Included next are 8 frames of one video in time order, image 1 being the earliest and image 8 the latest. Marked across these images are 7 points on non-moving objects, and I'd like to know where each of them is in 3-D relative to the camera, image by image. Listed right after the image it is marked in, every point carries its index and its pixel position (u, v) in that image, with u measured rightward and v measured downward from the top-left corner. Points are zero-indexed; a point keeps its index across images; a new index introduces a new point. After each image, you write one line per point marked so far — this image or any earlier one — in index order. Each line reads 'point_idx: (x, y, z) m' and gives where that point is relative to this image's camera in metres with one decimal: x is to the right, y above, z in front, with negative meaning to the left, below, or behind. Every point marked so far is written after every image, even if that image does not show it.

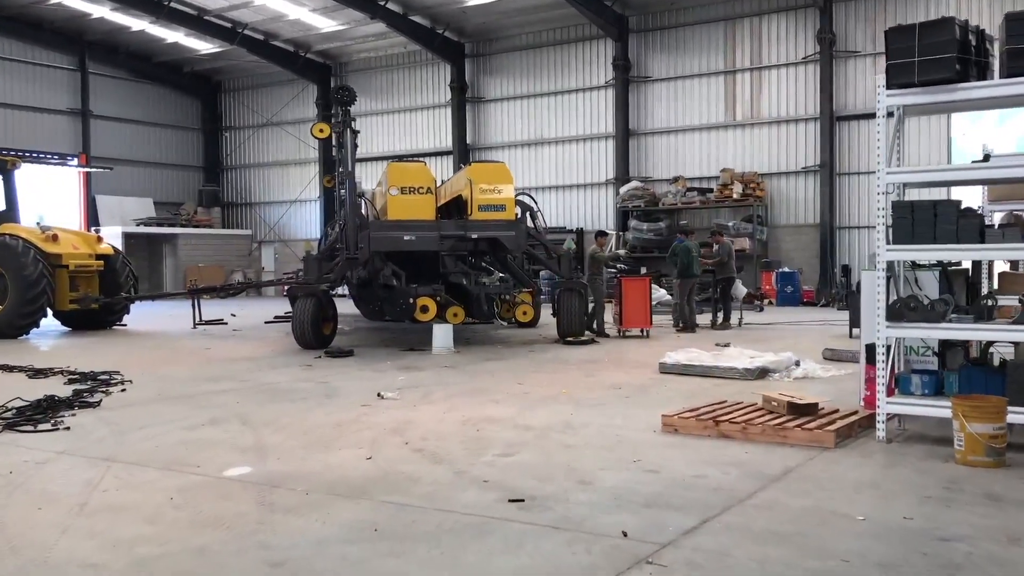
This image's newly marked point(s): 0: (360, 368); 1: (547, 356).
0: (-1.3, -0.7, +7.9) m
1: (+0.3, -0.6, +8.6) m
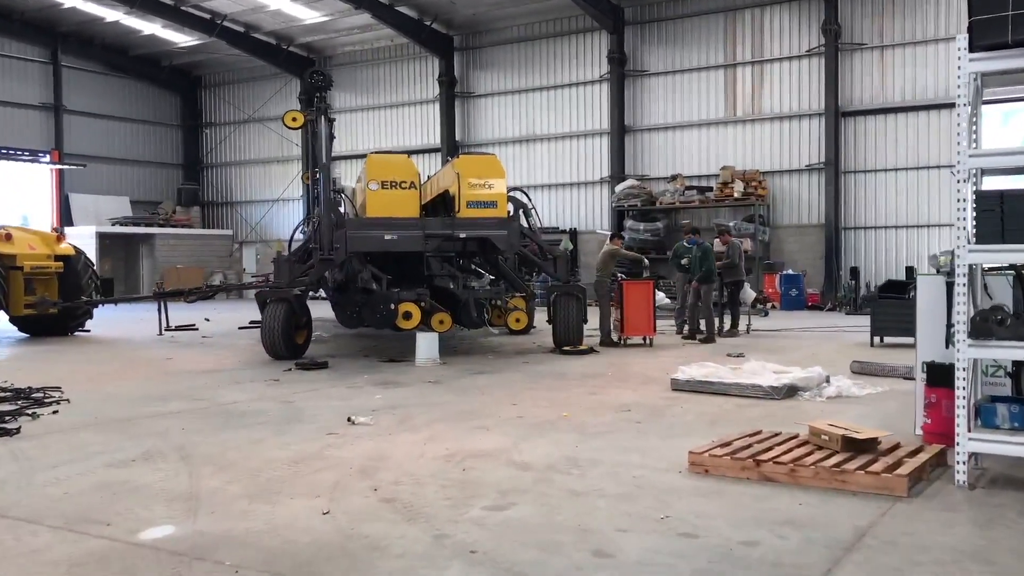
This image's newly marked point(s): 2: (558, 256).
0: (-1.3, -0.7, +7.0) m
1: (+0.3, -0.7, +7.8) m
2: (+0.4, +0.3, +9.5) m
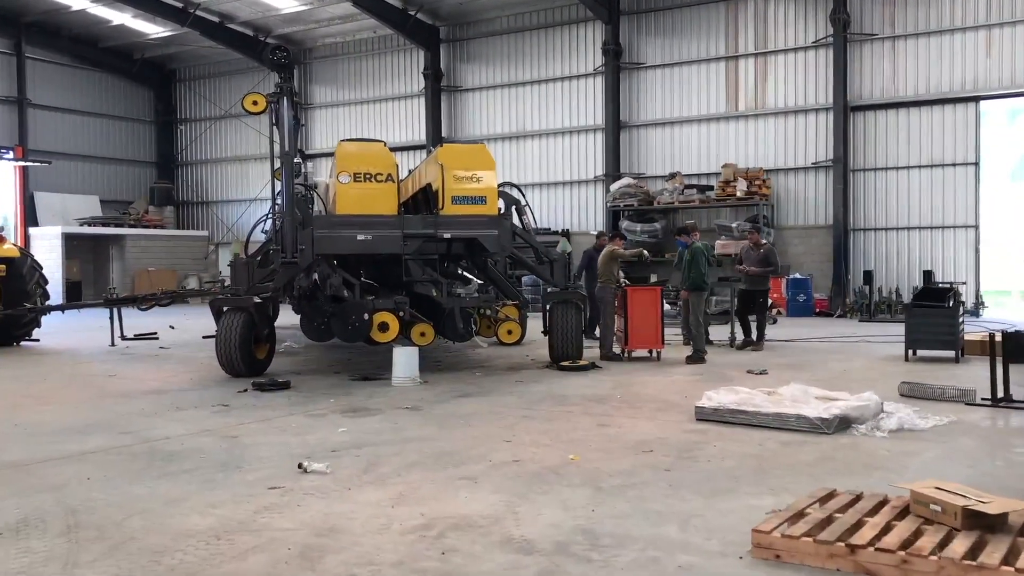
0: (-1.4, -0.8, +5.9) m
1: (+0.2, -0.7, +6.7) m
2: (+0.4, +0.3, +8.4) m
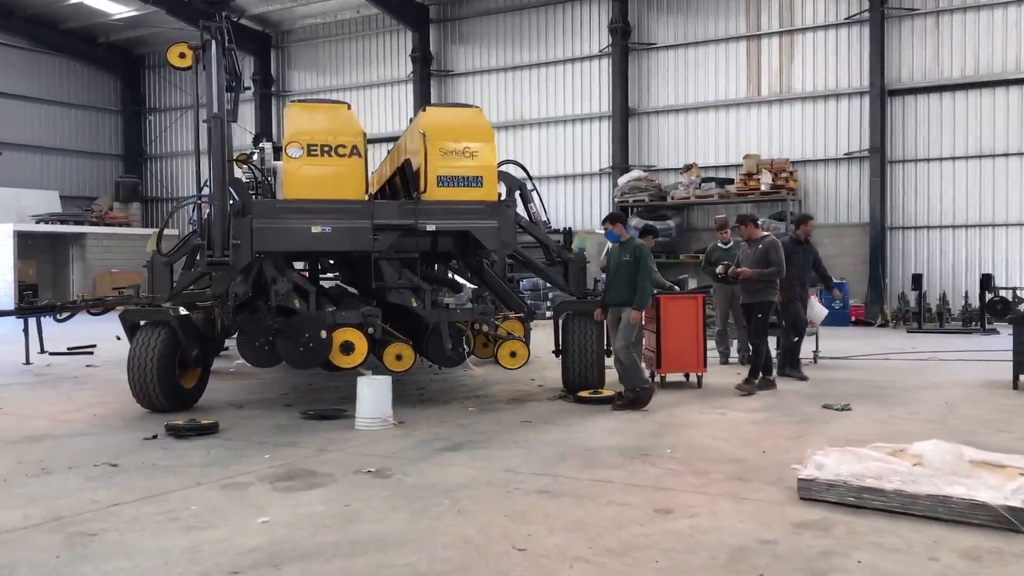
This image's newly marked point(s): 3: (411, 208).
0: (-1.3, -0.8, +4.0) m
1: (+0.2, -0.8, +4.8) m
2: (+0.4, +0.2, +6.6) m
3: (-0.6, +0.5, +5.9) m
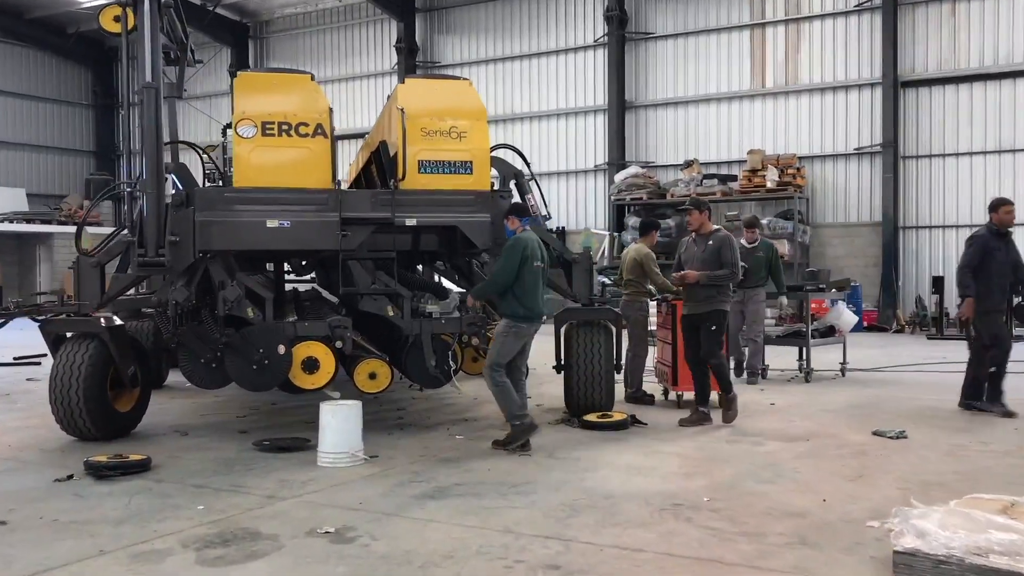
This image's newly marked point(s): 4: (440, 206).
0: (-1.3, -0.9, +3.1) m
1: (+0.2, -0.8, +3.9) m
2: (+0.4, +0.2, +5.6) m
3: (-0.7, +0.5, +4.9) m
4: (-0.4, +0.4, +5.0) m
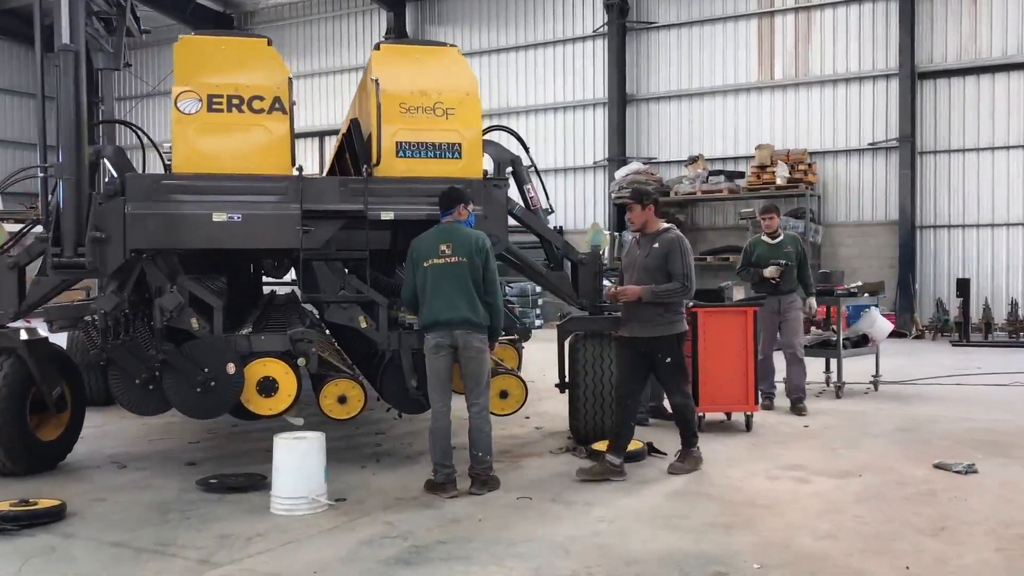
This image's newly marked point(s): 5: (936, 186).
0: (-1.3, -0.9, +2.3) m
1: (+0.2, -0.8, +3.1) m
2: (+0.3, +0.2, +4.9) m
3: (-0.7, +0.4, +4.1) m
4: (-0.4, +0.4, +4.2) m
5: (+6.0, +1.4, +13.2) m
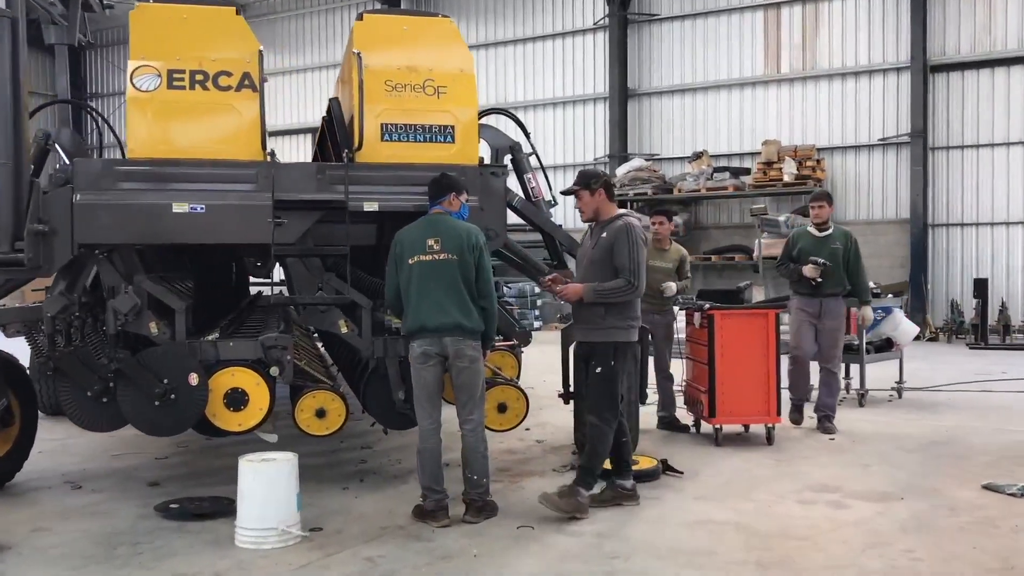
0: (-1.3, -0.9, +1.8) m
1: (+0.2, -0.8, +2.7) m
2: (+0.3, +0.2, +4.4) m
3: (-0.7, +0.4, +3.7) m
4: (-0.4, +0.4, +3.7) m
5: (+6.0, +1.4, +12.8) m
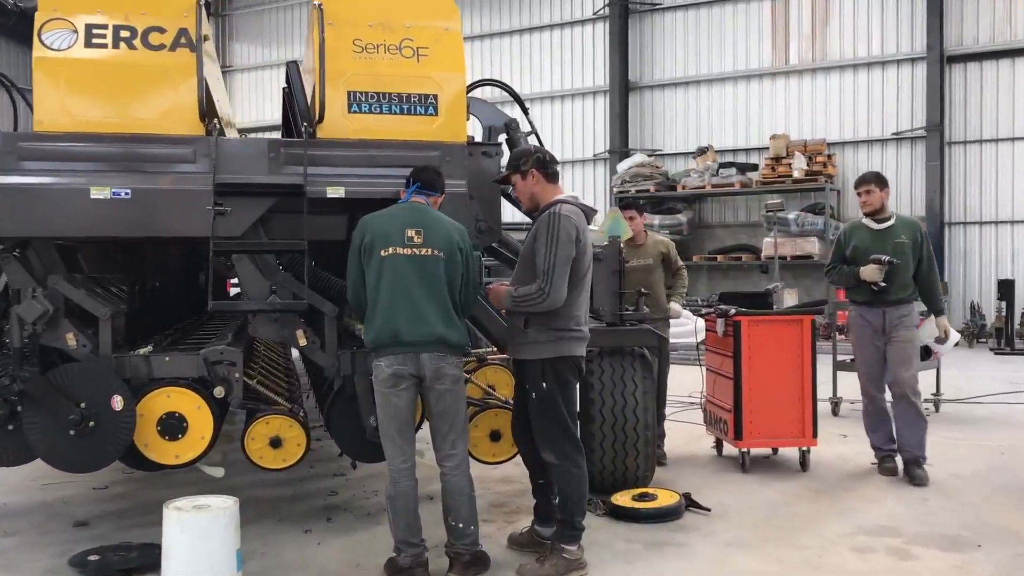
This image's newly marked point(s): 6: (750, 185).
0: (-1.4, -0.9, +1.2) m
1: (+0.2, -0.9, +2.0) m
2: (+0.3, +0.1, +3.8) m
3: (-0.7, +0.4, +3.0) m
4: (-0.4, +0.4, +3.1) m
5: (+5.9, +1.4, +12.2) m
6: (+3.2, +1.4, +12.2) m
